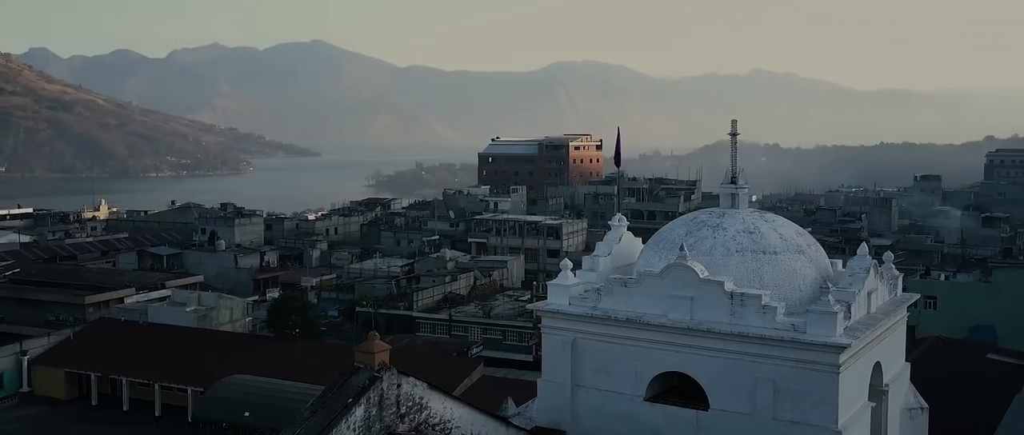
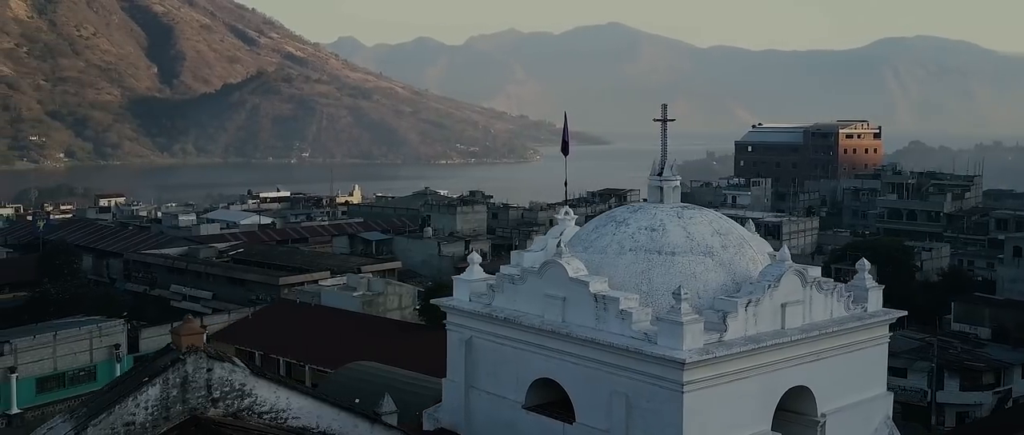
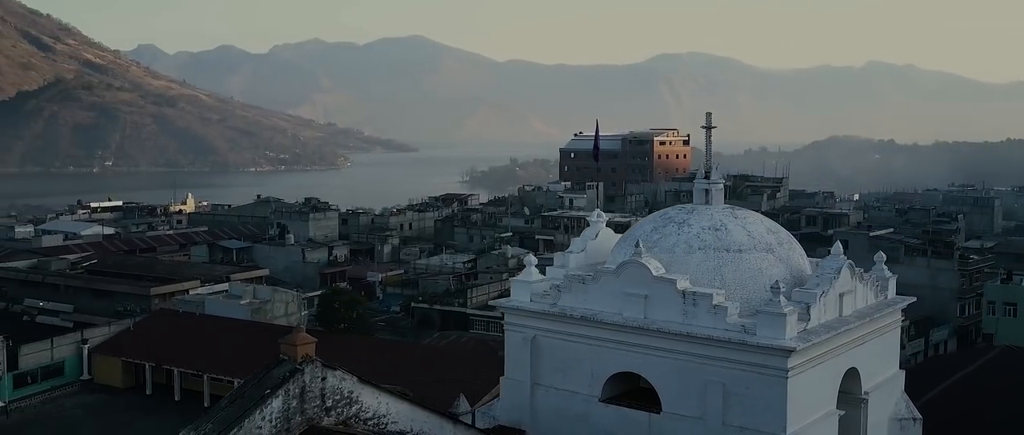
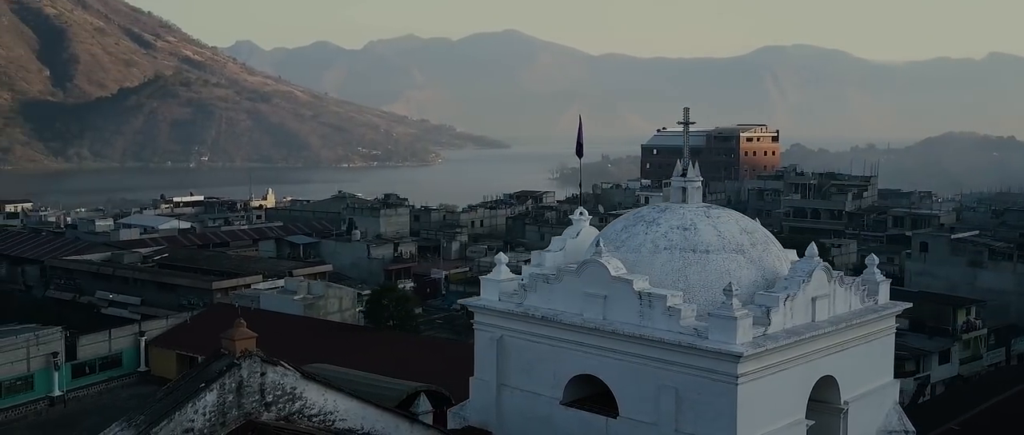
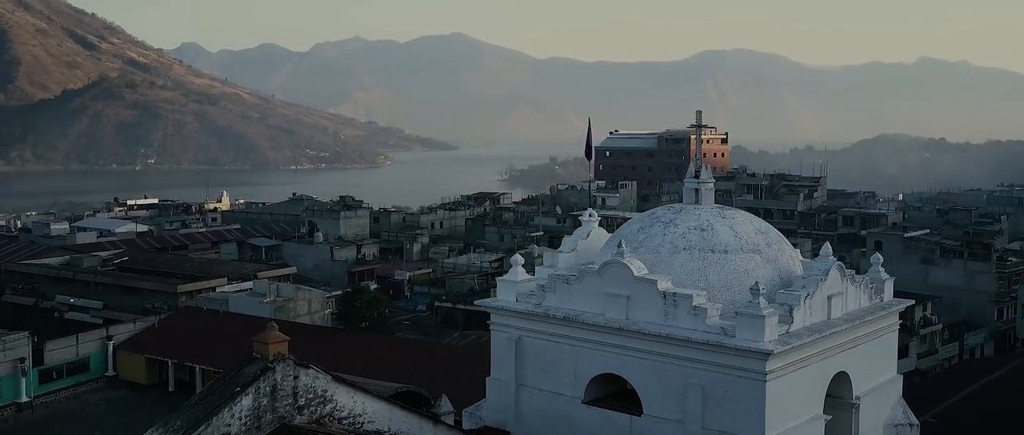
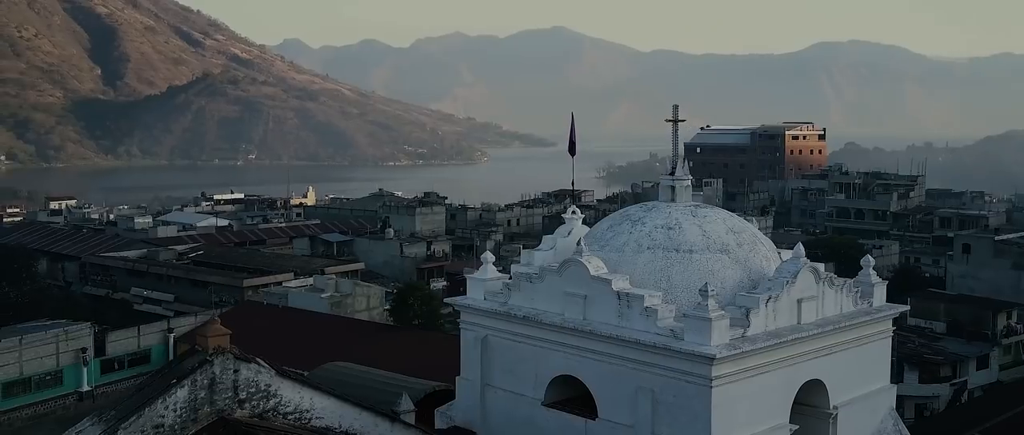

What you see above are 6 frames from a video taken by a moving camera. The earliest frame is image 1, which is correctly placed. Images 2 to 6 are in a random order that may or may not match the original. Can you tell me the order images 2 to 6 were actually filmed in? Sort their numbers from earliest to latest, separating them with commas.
3, 5, 4, 6, 2
